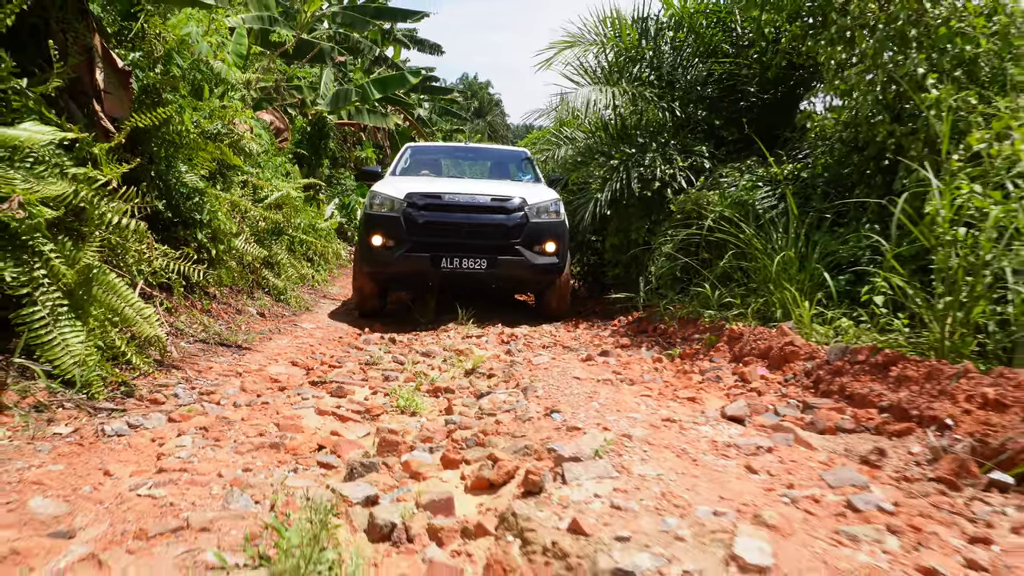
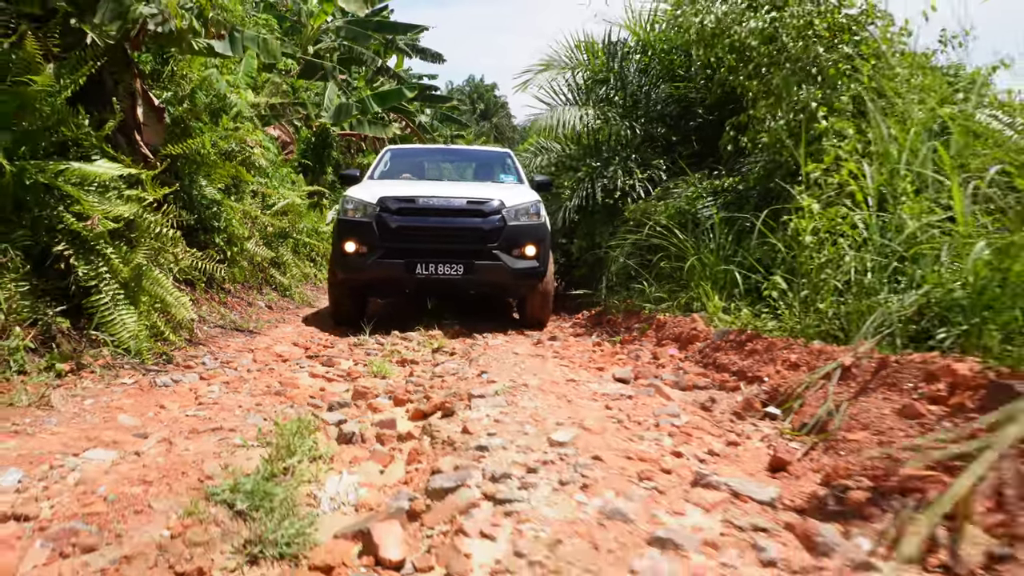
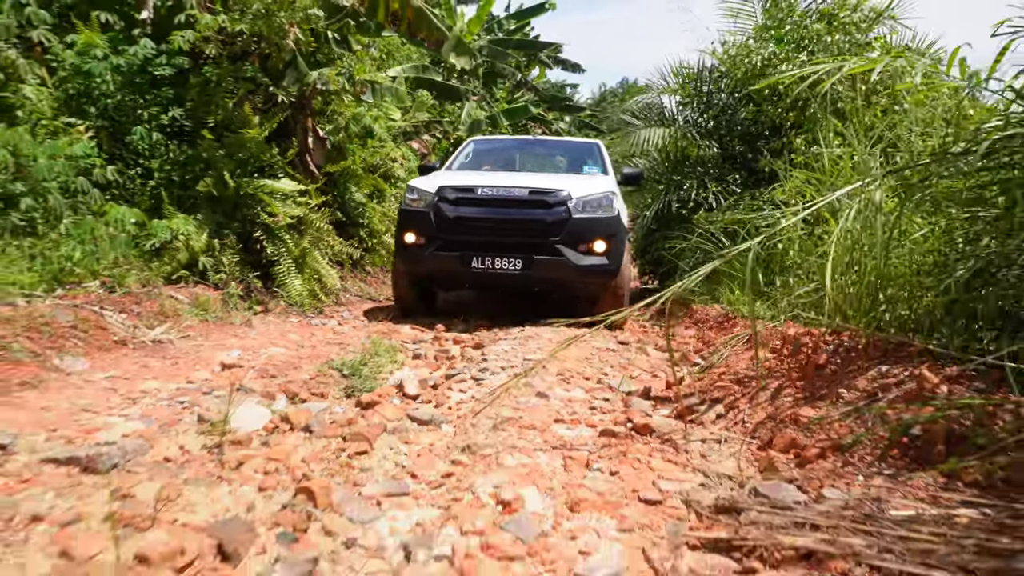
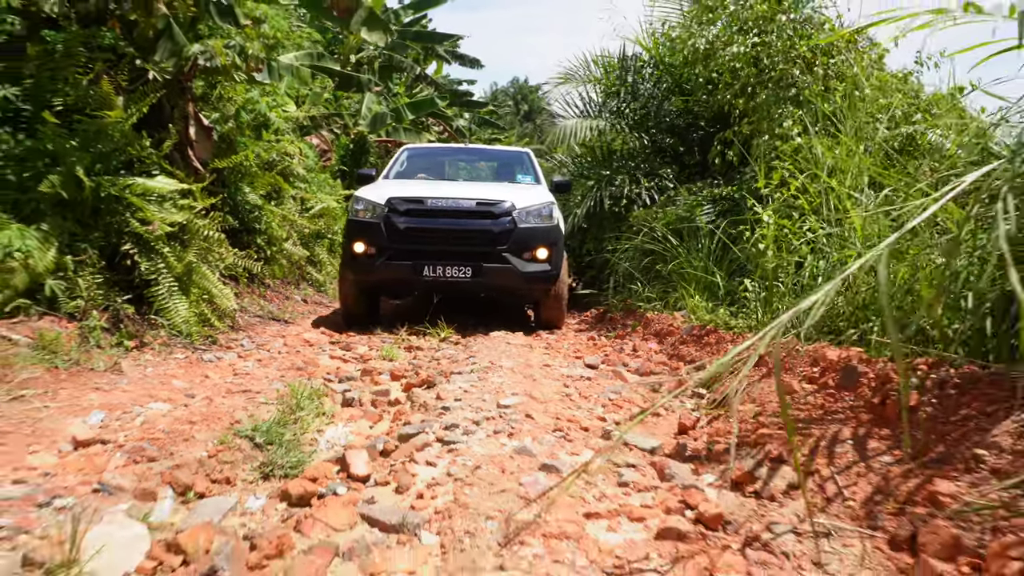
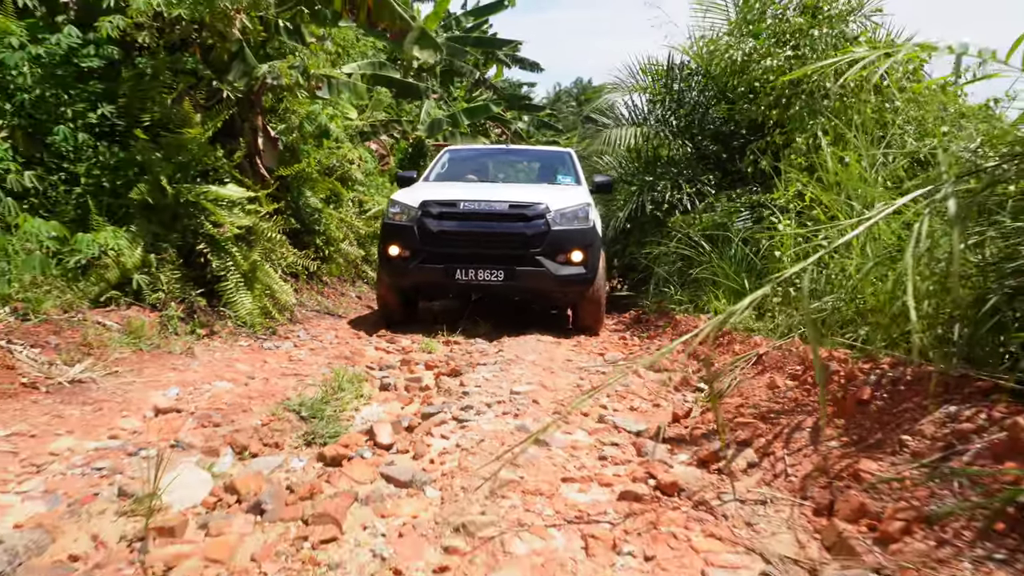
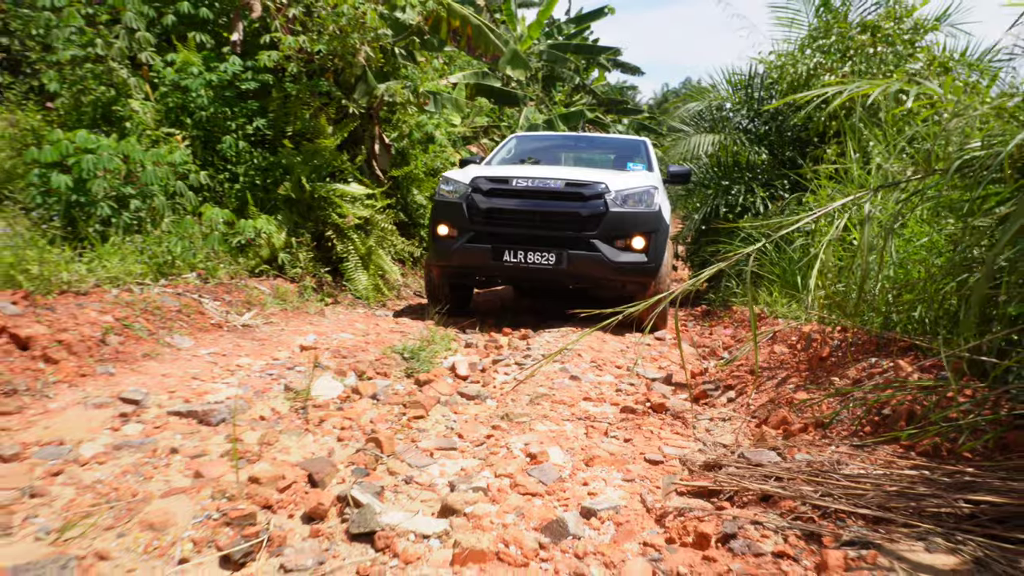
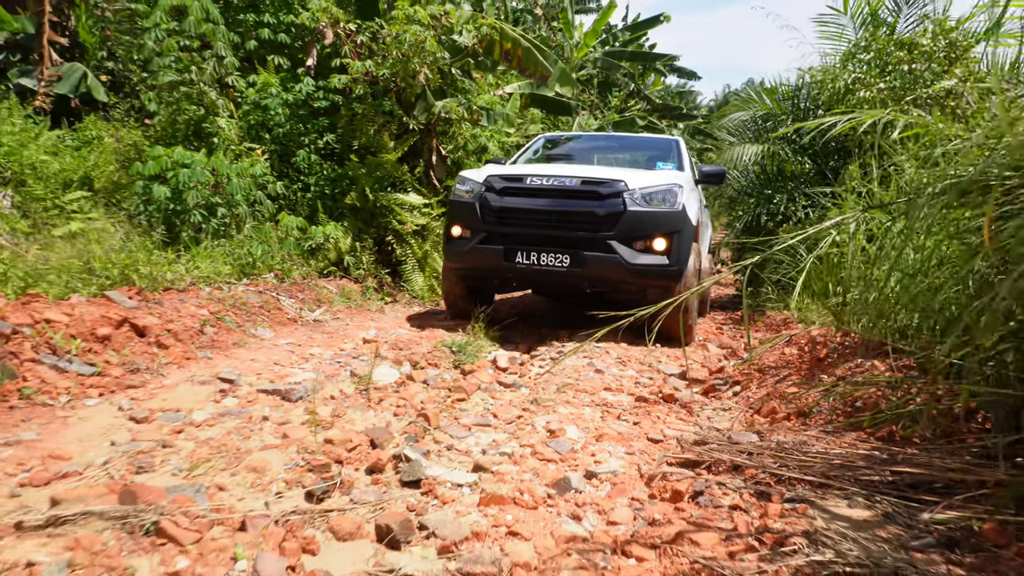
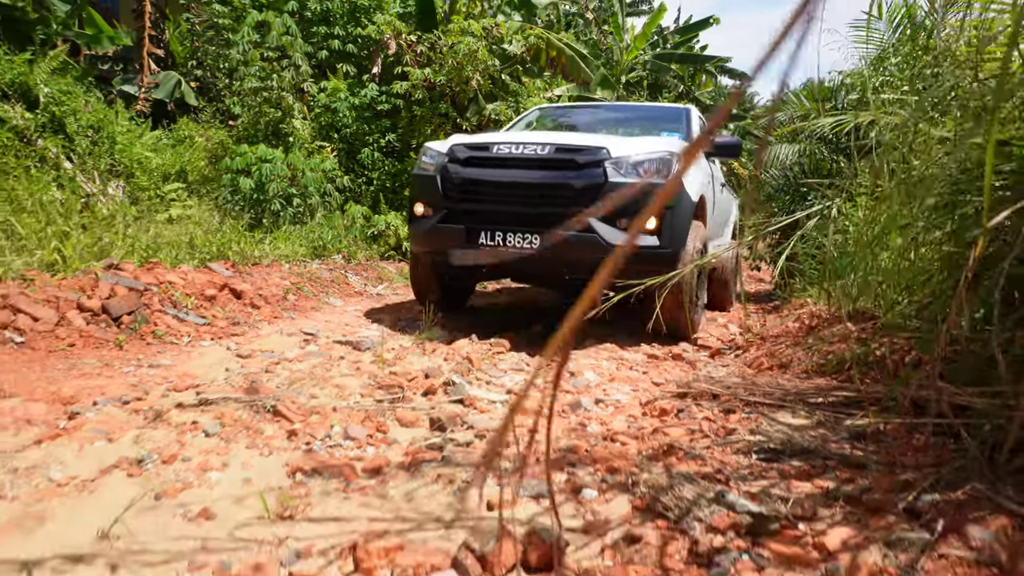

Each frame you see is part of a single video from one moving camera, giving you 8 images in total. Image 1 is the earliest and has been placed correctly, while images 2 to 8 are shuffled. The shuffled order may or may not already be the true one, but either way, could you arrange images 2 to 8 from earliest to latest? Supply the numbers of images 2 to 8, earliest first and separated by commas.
2, 4, 5, 3, 6, 7, 8
